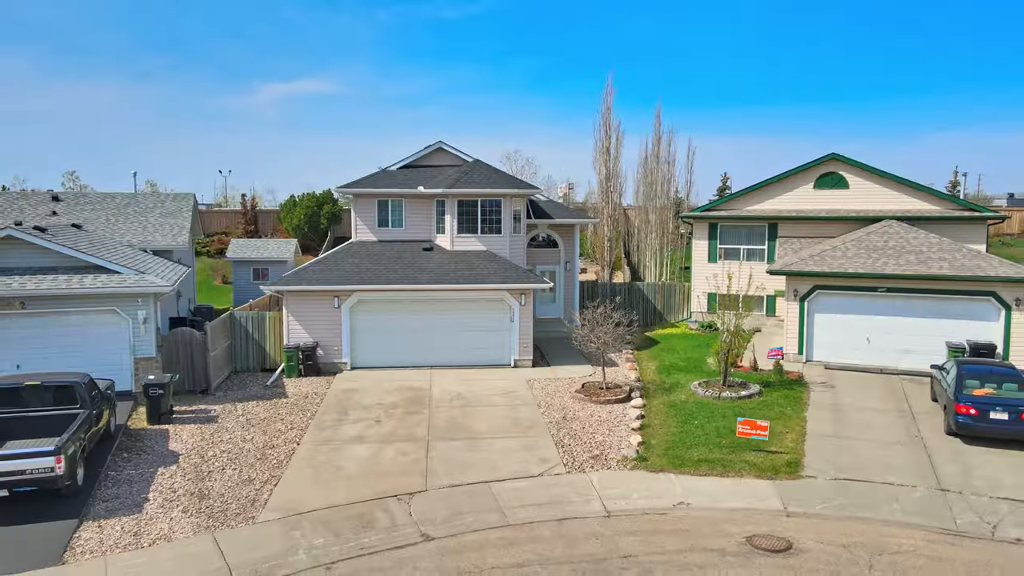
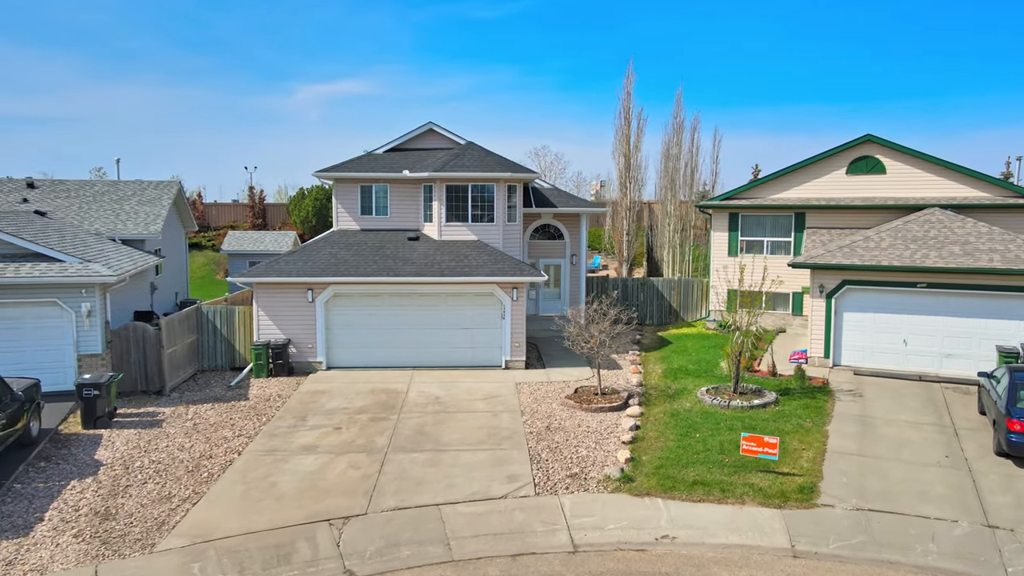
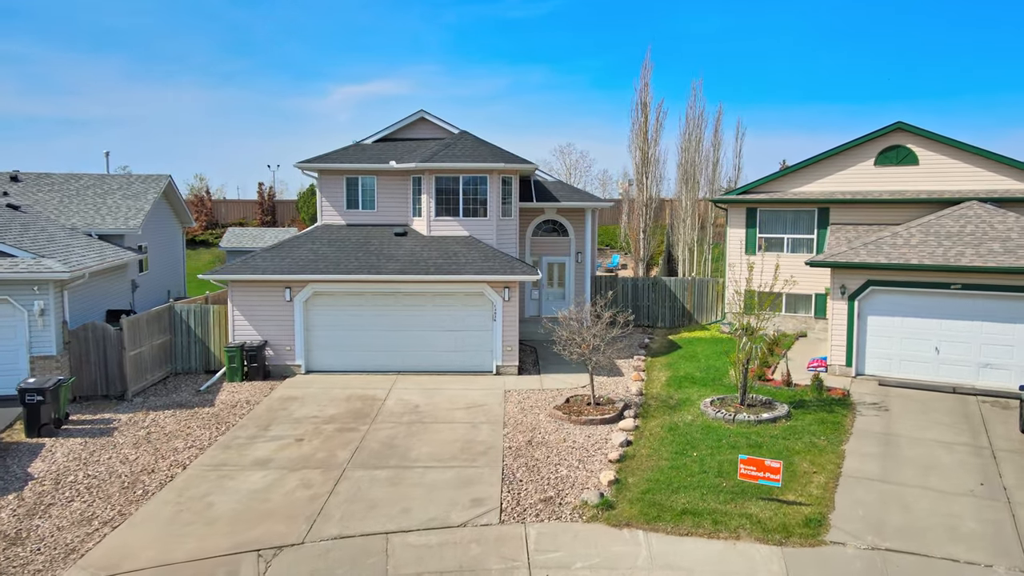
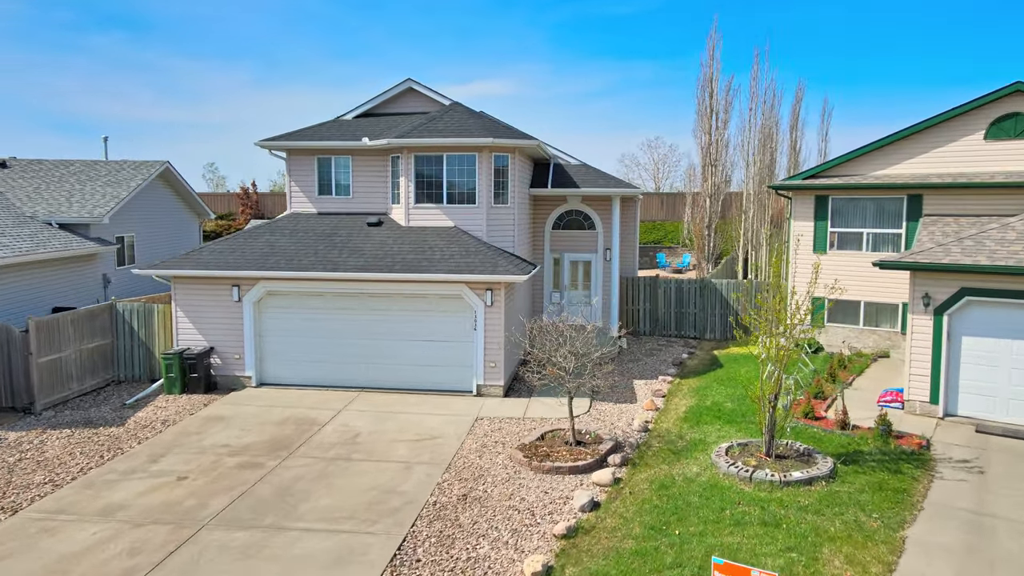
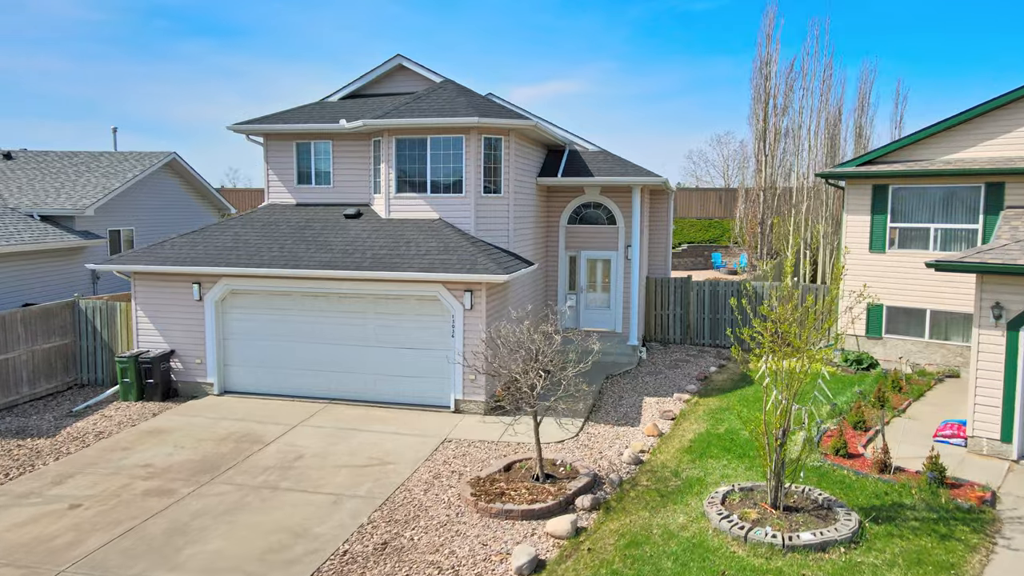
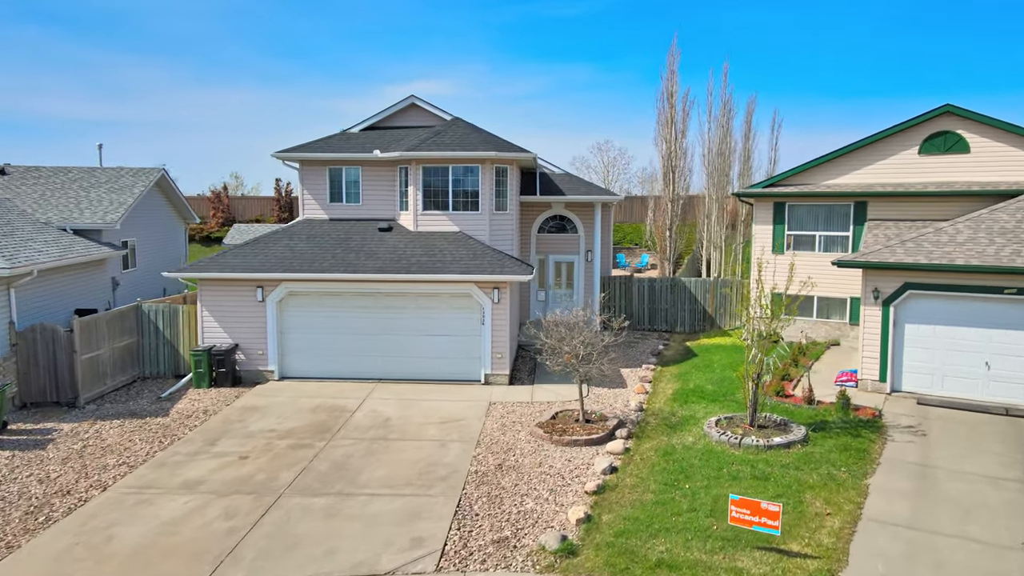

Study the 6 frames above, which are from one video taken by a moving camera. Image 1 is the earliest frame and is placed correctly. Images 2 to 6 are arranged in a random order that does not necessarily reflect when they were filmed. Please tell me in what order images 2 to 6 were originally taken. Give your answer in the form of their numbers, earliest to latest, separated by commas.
2, 3, 6, 4, 5
